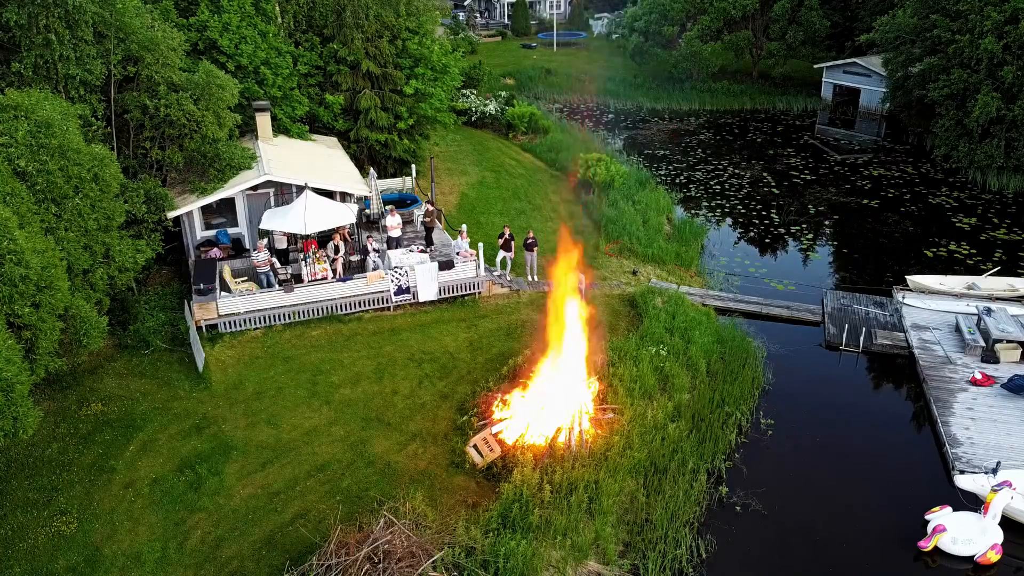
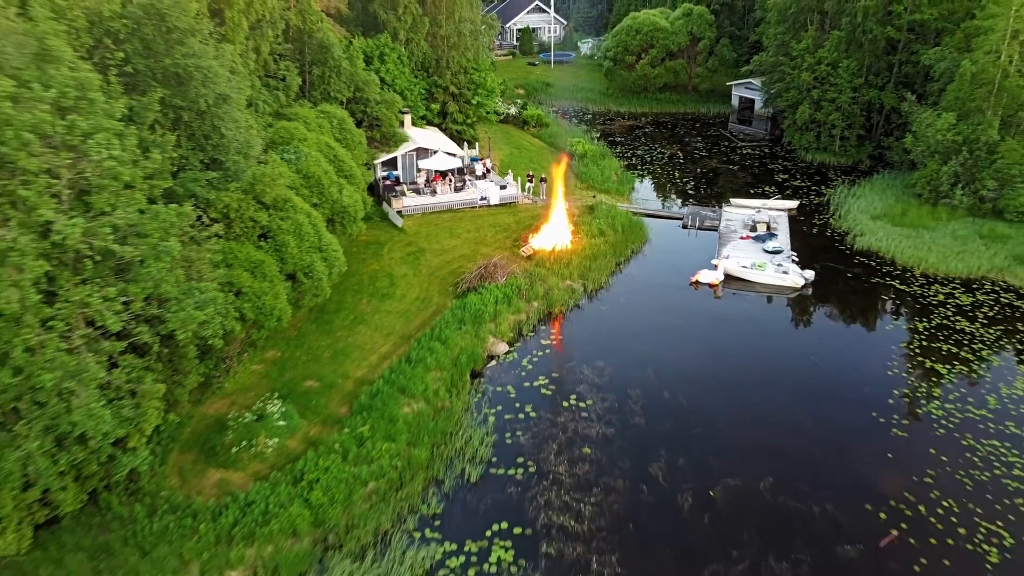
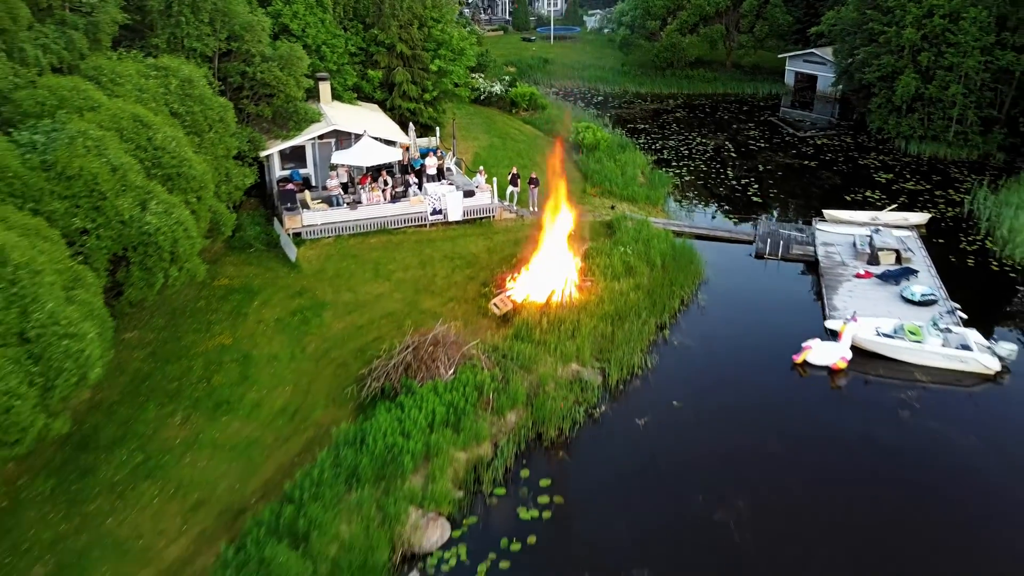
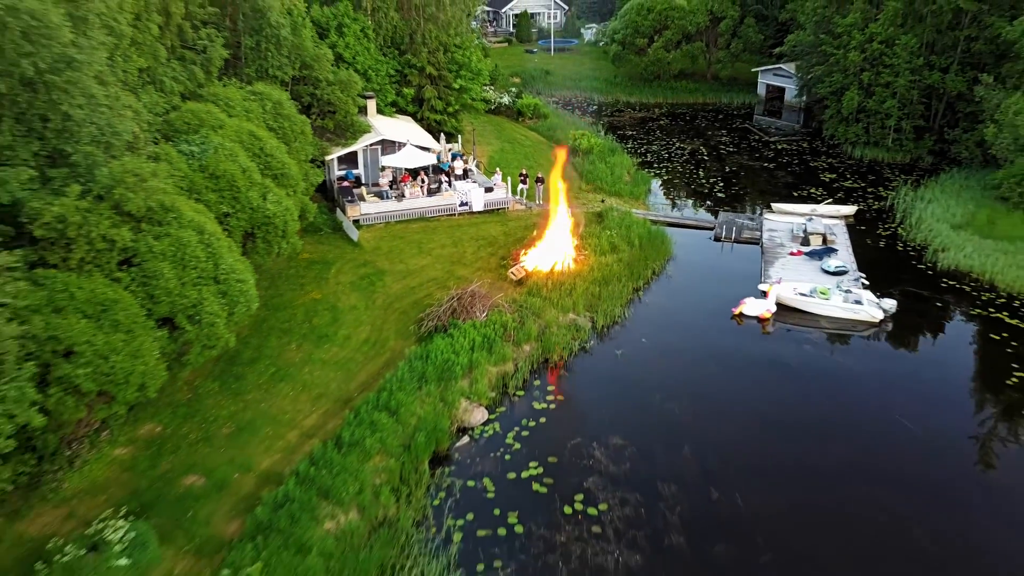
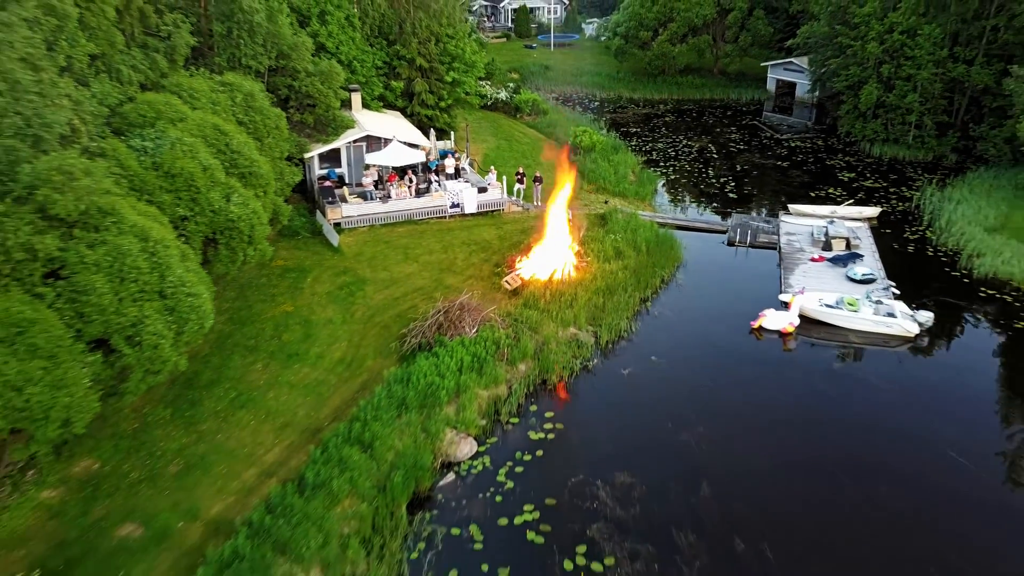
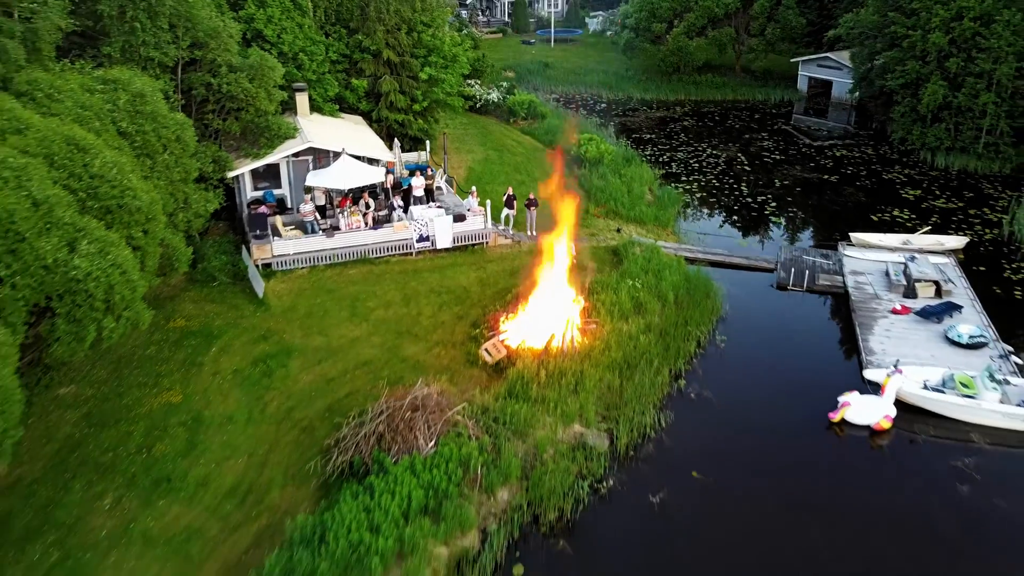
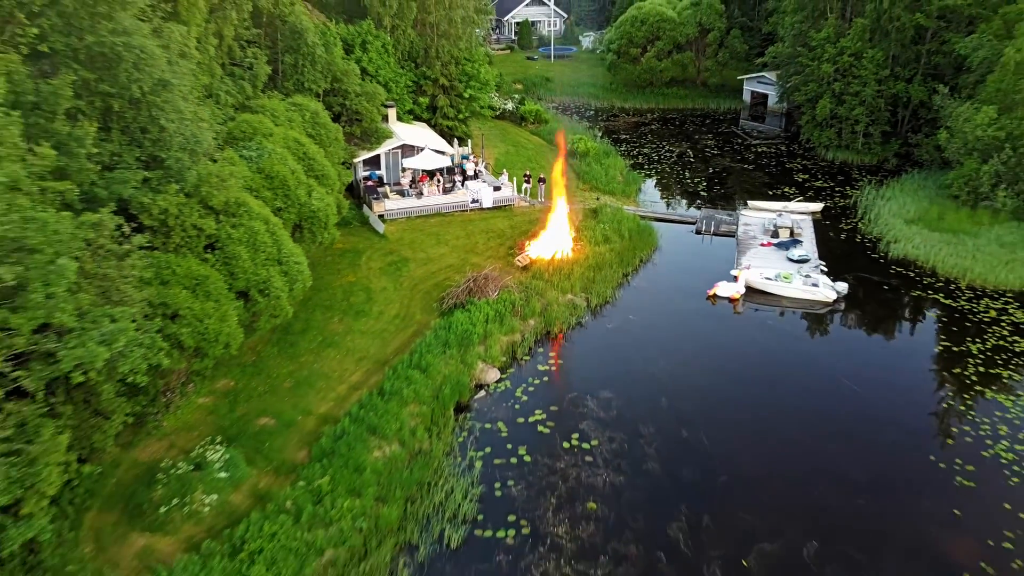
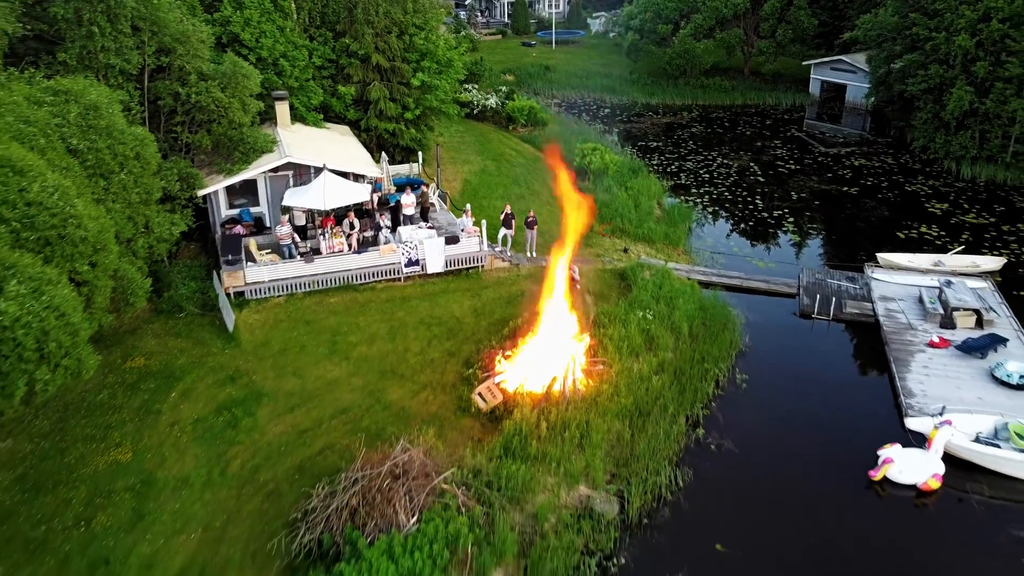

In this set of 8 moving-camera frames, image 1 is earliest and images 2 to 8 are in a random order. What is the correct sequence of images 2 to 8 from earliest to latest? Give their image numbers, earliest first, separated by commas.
8, 6, 3, 5, 4, 7, 2
